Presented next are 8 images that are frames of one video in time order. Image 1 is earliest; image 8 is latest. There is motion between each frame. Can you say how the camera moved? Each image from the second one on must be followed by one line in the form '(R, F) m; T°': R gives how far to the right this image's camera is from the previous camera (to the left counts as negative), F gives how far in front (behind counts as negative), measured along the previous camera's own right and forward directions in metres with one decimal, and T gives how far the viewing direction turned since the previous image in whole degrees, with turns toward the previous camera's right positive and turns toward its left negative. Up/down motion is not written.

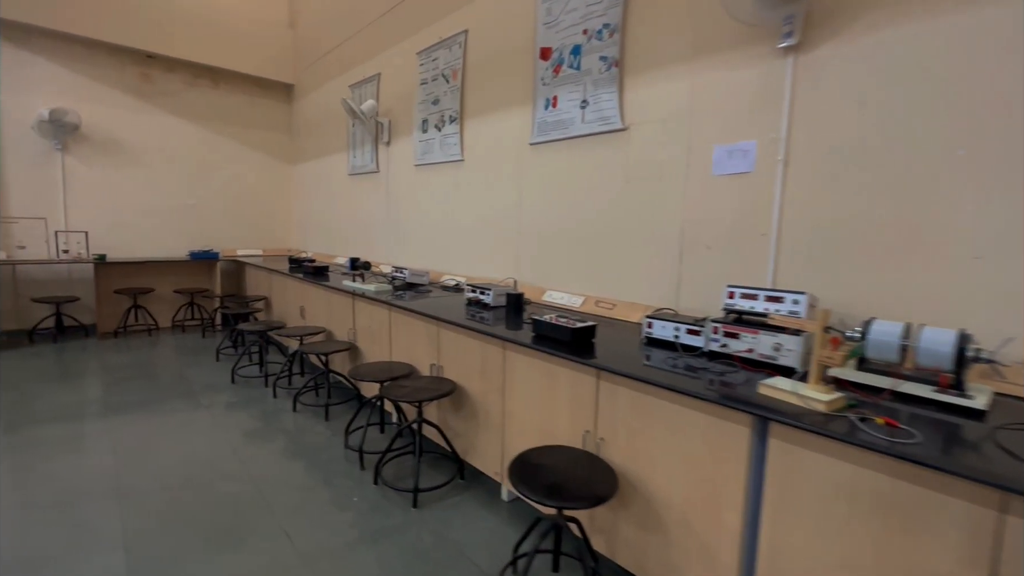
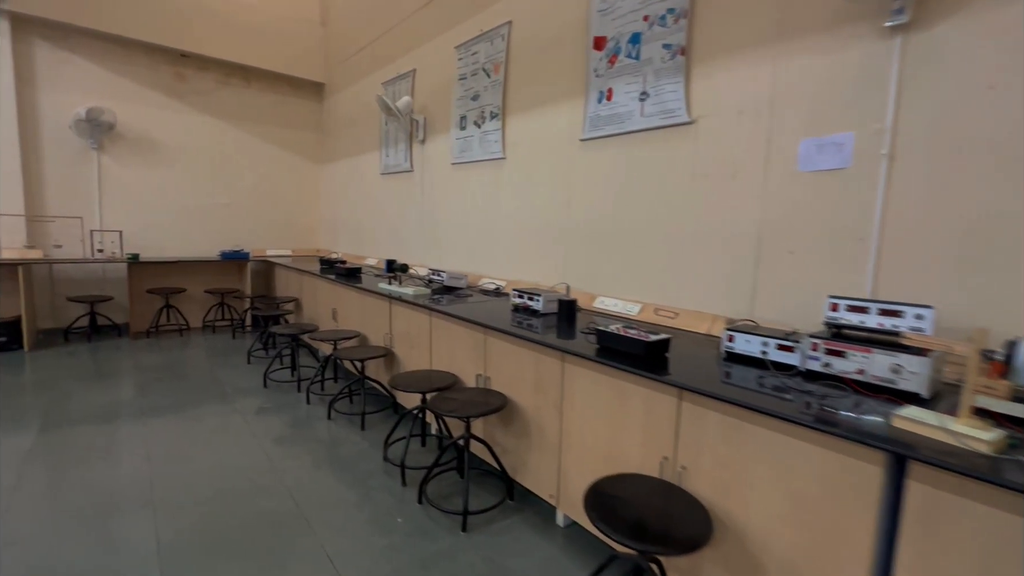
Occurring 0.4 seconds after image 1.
(-0.2, +0.2) m; -2°
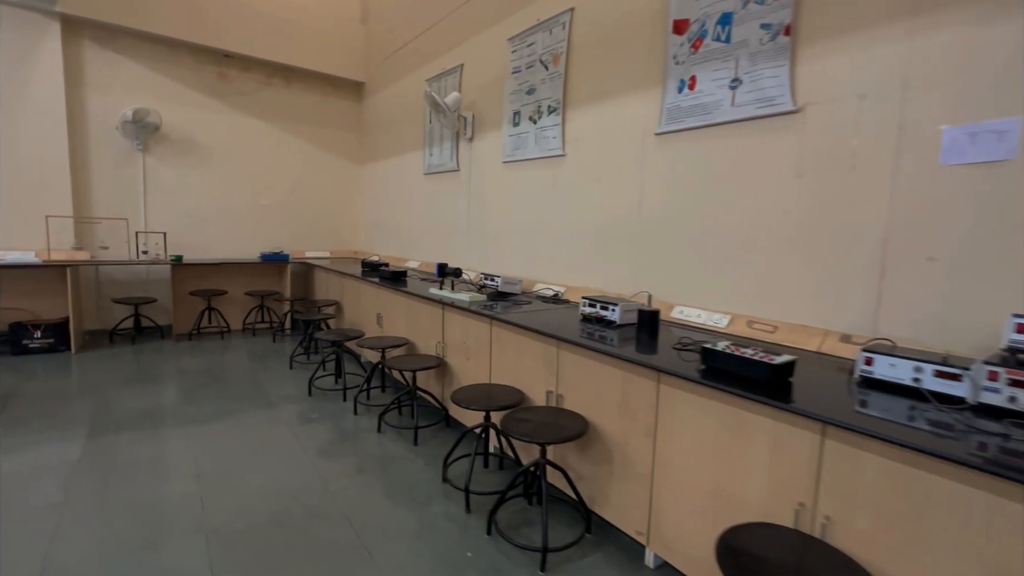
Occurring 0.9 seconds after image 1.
(-0.2, +0.2) m; -3°
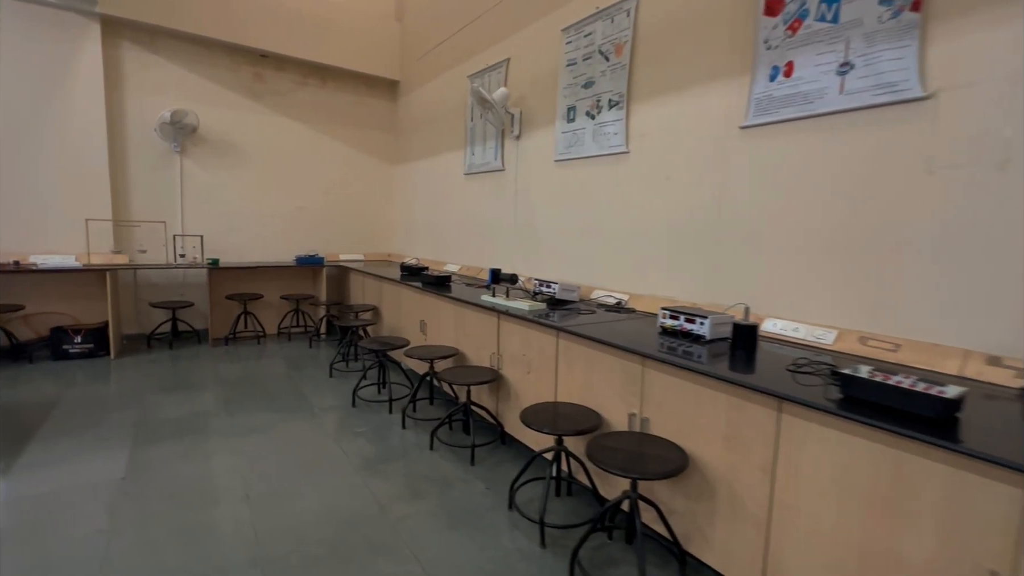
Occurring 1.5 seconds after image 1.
(-0.2, +0.2) m; -2°
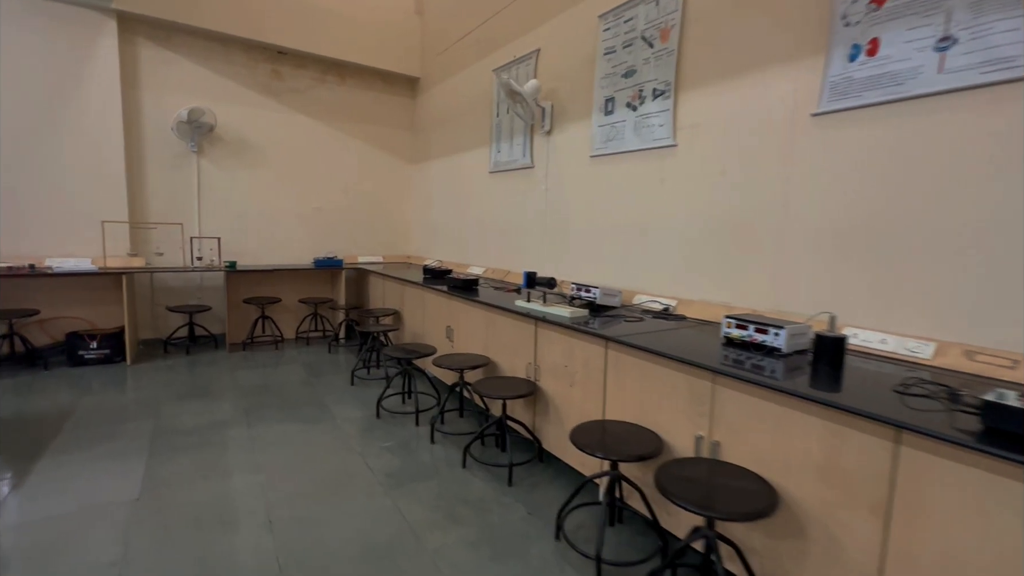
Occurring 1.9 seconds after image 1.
(-0.1, +0.2) m; -1°
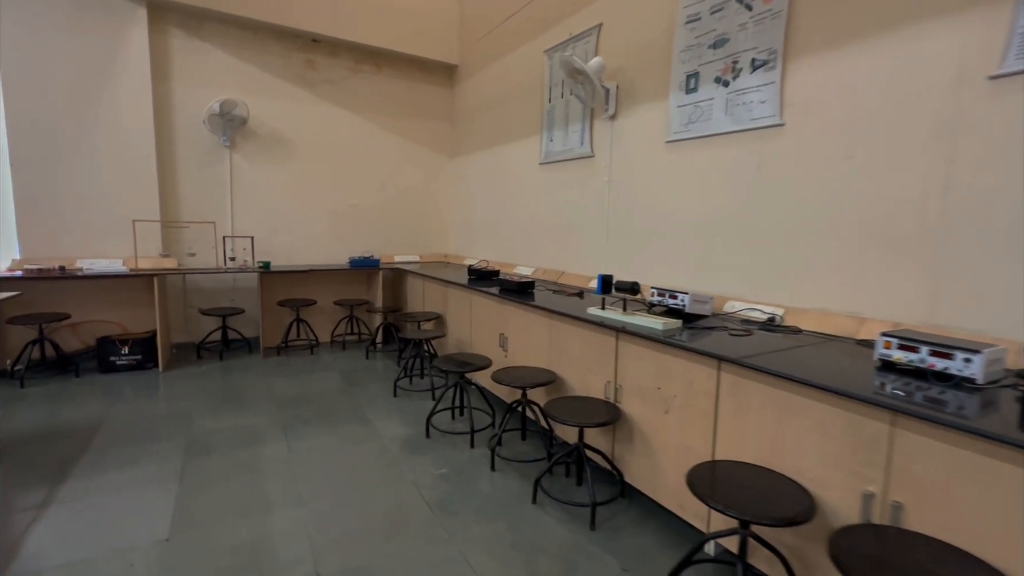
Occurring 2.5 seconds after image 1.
(-0.2, +0.3) m; -3°
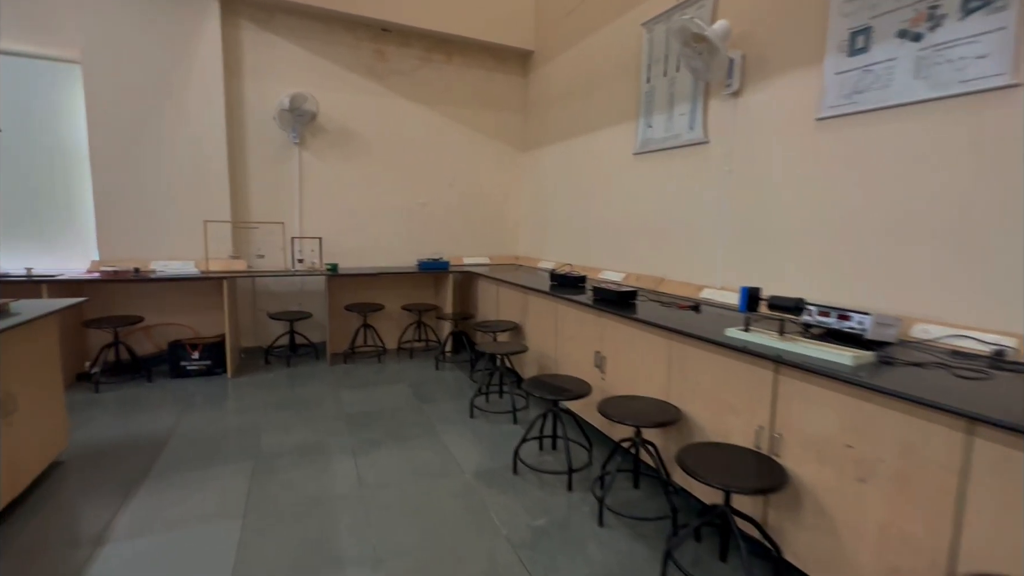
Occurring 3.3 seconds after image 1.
(-0.3, +0.4) m; -6°
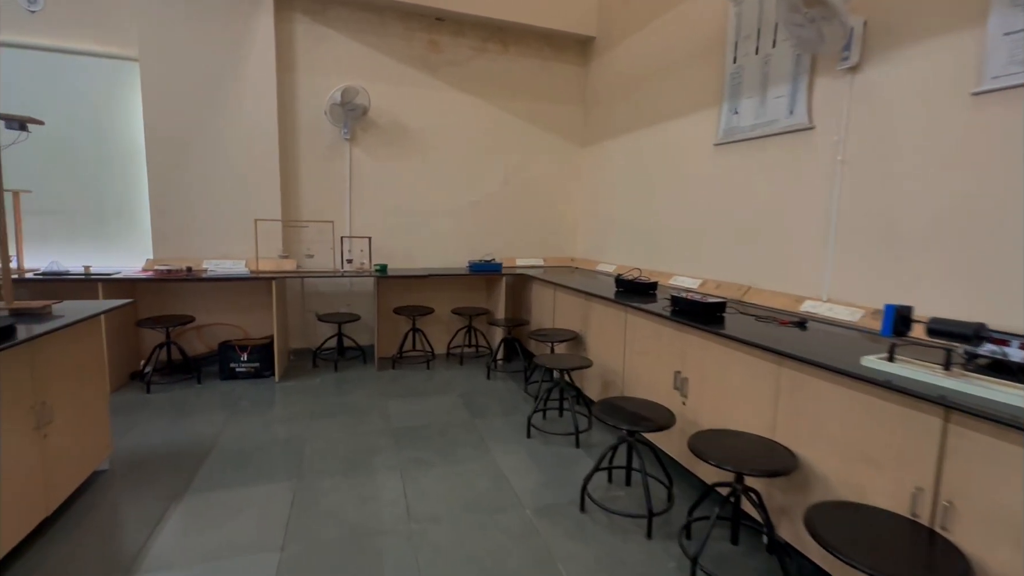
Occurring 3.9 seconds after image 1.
(-0.1, +0.3) m; -5°
